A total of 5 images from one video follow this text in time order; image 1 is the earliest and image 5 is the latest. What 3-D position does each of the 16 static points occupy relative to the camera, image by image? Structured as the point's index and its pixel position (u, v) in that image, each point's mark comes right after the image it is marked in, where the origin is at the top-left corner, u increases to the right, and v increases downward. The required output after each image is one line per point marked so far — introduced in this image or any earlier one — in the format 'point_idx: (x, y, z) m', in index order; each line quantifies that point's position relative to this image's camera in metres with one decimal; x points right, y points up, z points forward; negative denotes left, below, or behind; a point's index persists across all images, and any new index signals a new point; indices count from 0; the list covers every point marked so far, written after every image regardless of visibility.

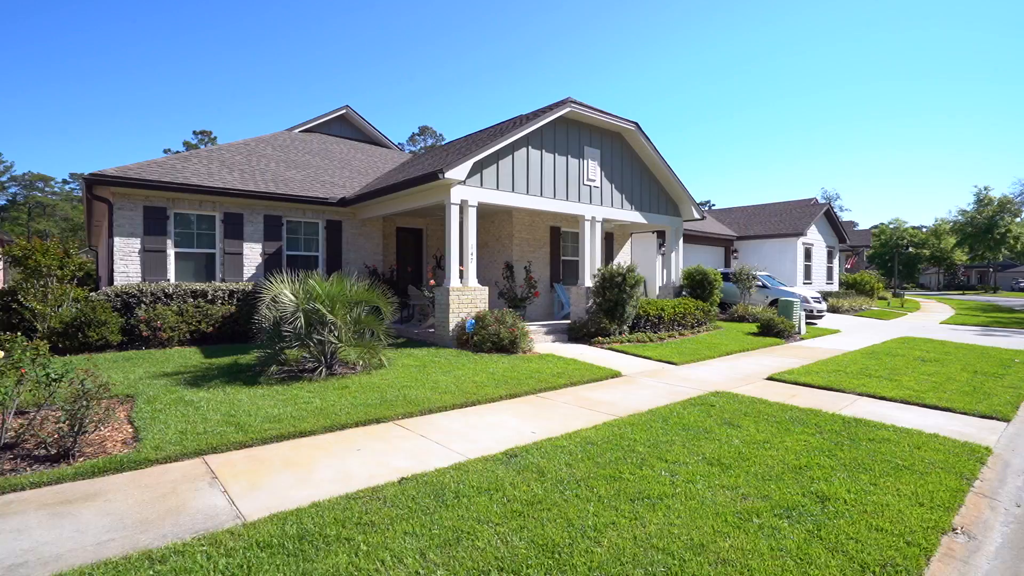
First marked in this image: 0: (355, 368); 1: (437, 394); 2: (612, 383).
0: (-2.4, -1.2, +7.6) m
1: (-1.0, -1.4, +6.5) m
2: (+1.5, -1.5, +7.6) m
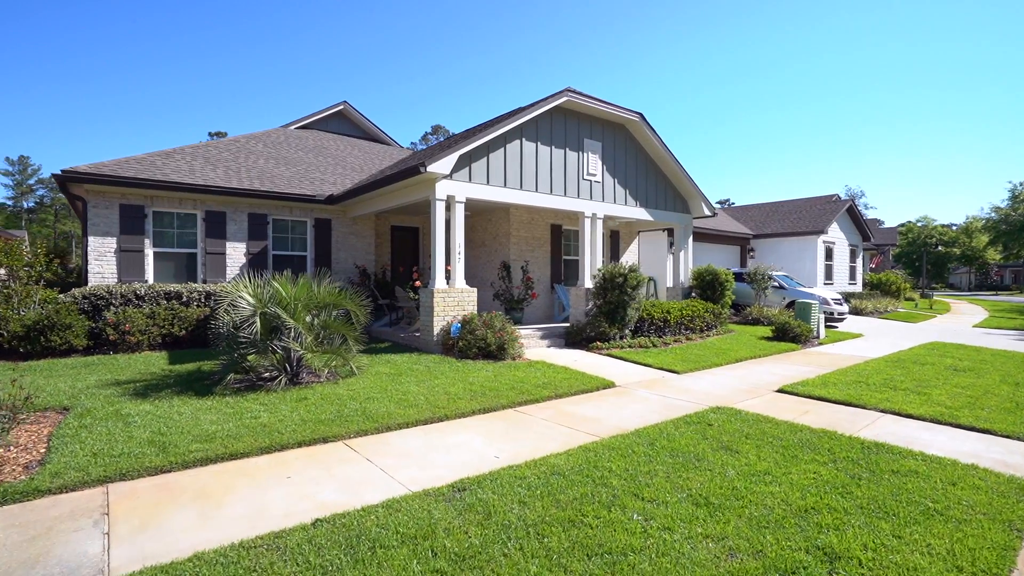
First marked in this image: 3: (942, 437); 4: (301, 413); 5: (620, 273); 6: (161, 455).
0: (-2.7, -1.2, +7.0) m
1: (-1.3, -1.4, +5.9) m
2: (+1.2, -1.5, +6.9) m
3: (+4.4, -1.5, +5.1) m
4: (-2.3, -1.4, +5.5) m
5: (+2.3, +0.3, +10.8) m
6: (-3.0, -1.4, +4.3) m
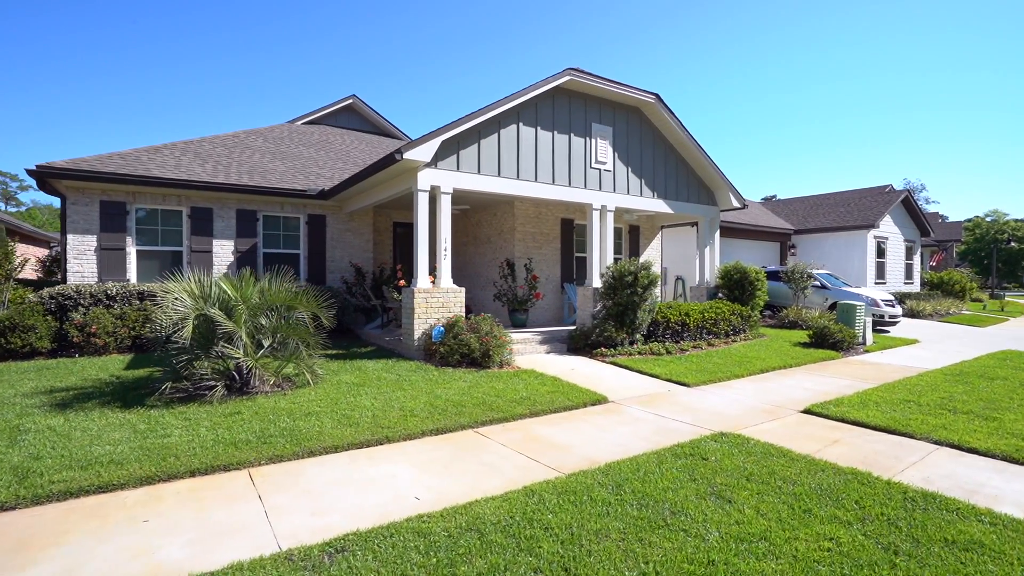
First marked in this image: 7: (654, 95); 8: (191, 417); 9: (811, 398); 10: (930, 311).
0: (-3.0, -1.2, +6.3) m
1: (-1.7, -1.4, +5.0) m
2: (+0.9, -1.5, +5.9) m
3: (+3.9, -1.5, +3.9) m
4: (-2.8, -1.4, +4.8) m
5: (+2.3, +0.3, +9.7) m
6: (-3.6, -1.4, +3.6) m
7: (+3.1, +4.2, +11.0) m
8: (-3.3, -1.3, +5.2) m
9: (+4.0, -1.5, +6.6) m
10: (+14.7, -0.8, +17.6) m
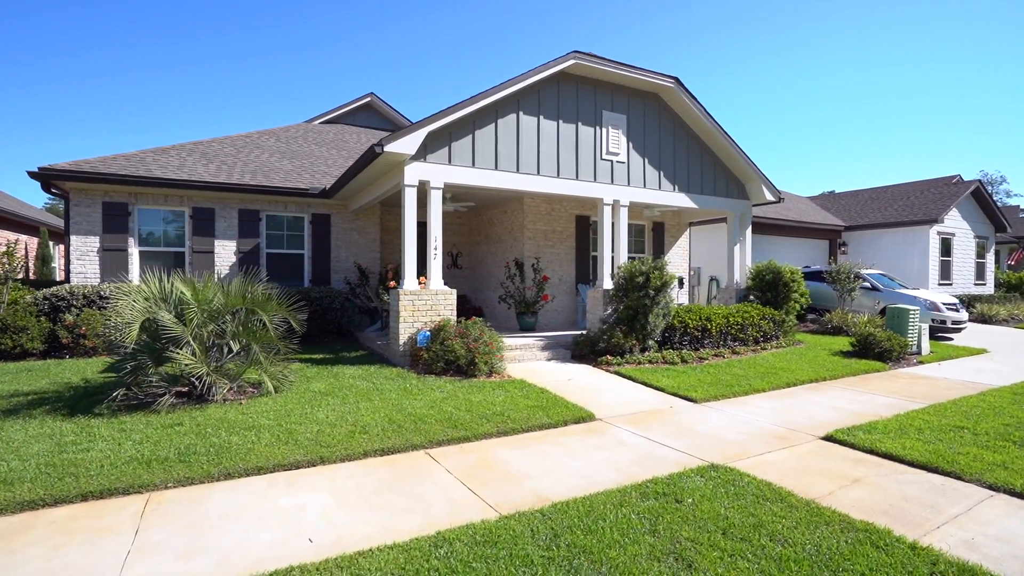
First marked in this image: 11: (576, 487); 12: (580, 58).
0: (-3.3, -1.3, +5.9) m
1: (-2.2, -1.4, +4.5) m
2: (+0.5, -1.5, +5.1) m
3: (+3.4, -1.5, +2.9) m
4: (-3.2, -1.4, +4.4) m
5: (+2.3, +0.3, +8.8) m
6: (-4.1, -1.4, +3.3) m
7: (+3.2, +4.2, +10.0) m
8: (-3.7, -1.3, +4.8) m
9: (+3.7, -1.5, +5.6) m
10: (+15.4, -0.9, +15.6) m
11: (+0.5, -1.5, +3.8) m
12: (+1.2, +4.2, +9.0) m
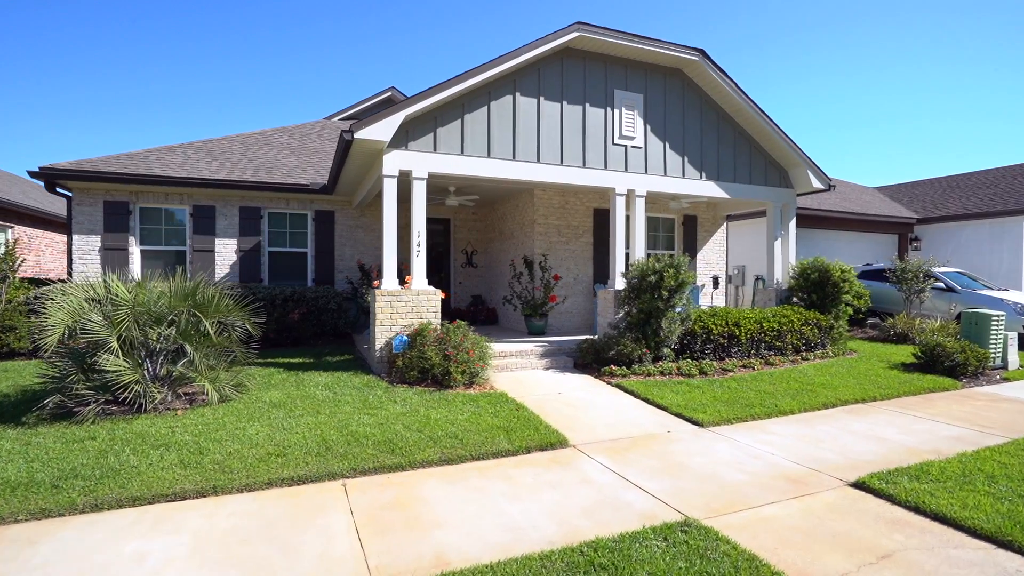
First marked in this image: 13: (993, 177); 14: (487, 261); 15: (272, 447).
0: (-3.7, -1.2, +5.4) m
1: (-2.7, -1.4, +3.9) m
2: (+0.1, -1.5, +4.3) m
3: (+2.7, -1.5, +1.7) m
4: (-3.7, -1.4, +3.9) m
5: (+2.2, +0.3, +7.7) m
6: (-4.7, -1.4, +2.9) m
7: (+3.3, +4.2, +8.8) m
8: (-4.2, -1.3, +4.4) m
9: (+3.2, -1.5, +4.4) m
10: (+15.9, -0.9, +13.1) m
11: (-0.1, -1.5, +2.9) m
12: (+1.2, +4.2, +8.1) m
13: (+16.8, +3.9, +17.5) m
14: (-0.7, +0.7, +12.4) m
15: (-2.1, -1.4, +4.4) m
